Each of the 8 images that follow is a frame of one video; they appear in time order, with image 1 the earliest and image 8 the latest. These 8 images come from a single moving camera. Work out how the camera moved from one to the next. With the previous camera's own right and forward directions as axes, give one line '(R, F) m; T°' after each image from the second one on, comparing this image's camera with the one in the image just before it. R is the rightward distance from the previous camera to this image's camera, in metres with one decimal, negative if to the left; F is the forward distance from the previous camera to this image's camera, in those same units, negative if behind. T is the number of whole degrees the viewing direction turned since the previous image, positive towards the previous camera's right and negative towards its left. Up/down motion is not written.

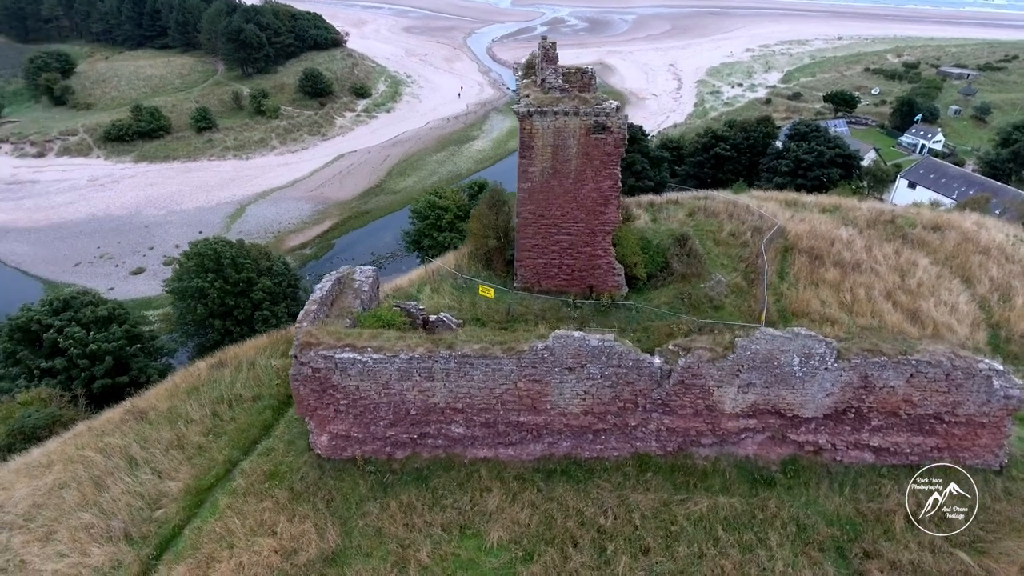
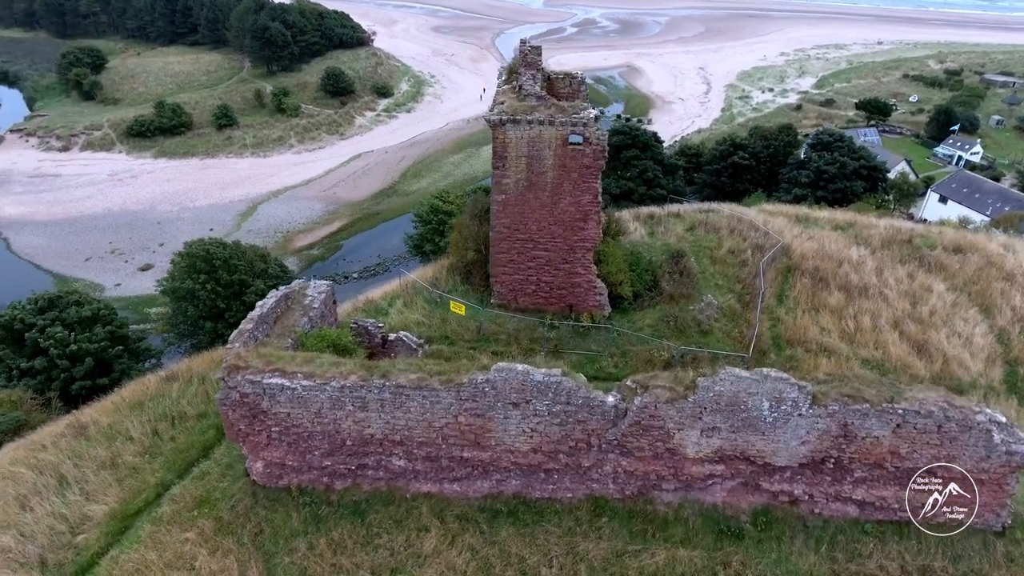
(+1.2, +0.8) m; -3°
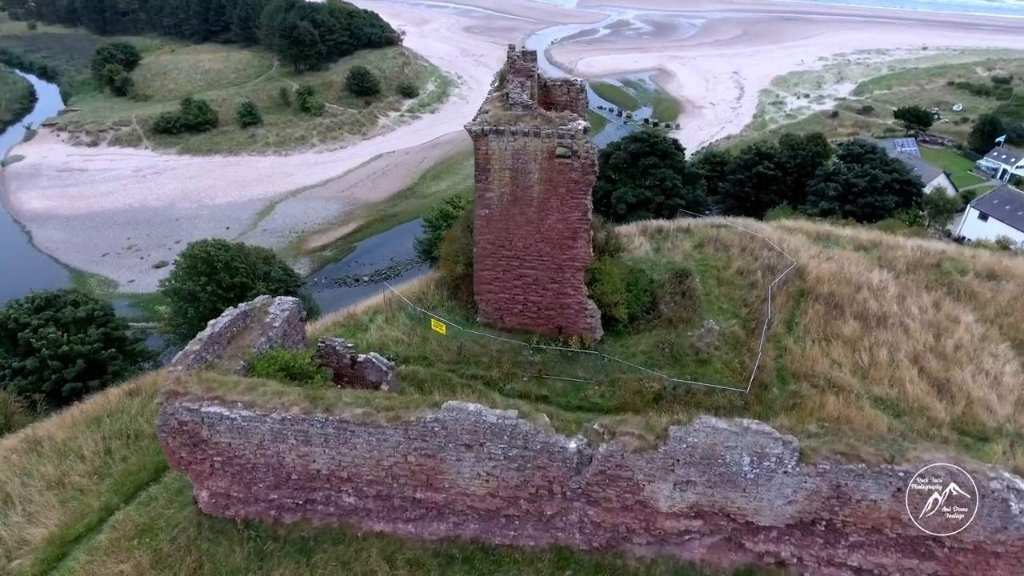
(+0.9, +0.8) m; -3°
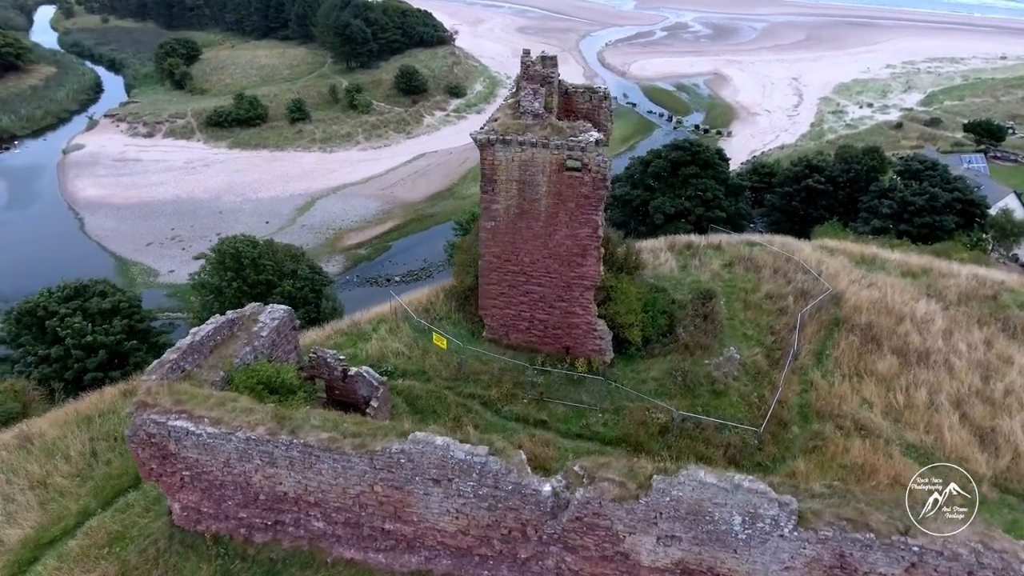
(+0.8, +0.6) m; -4°
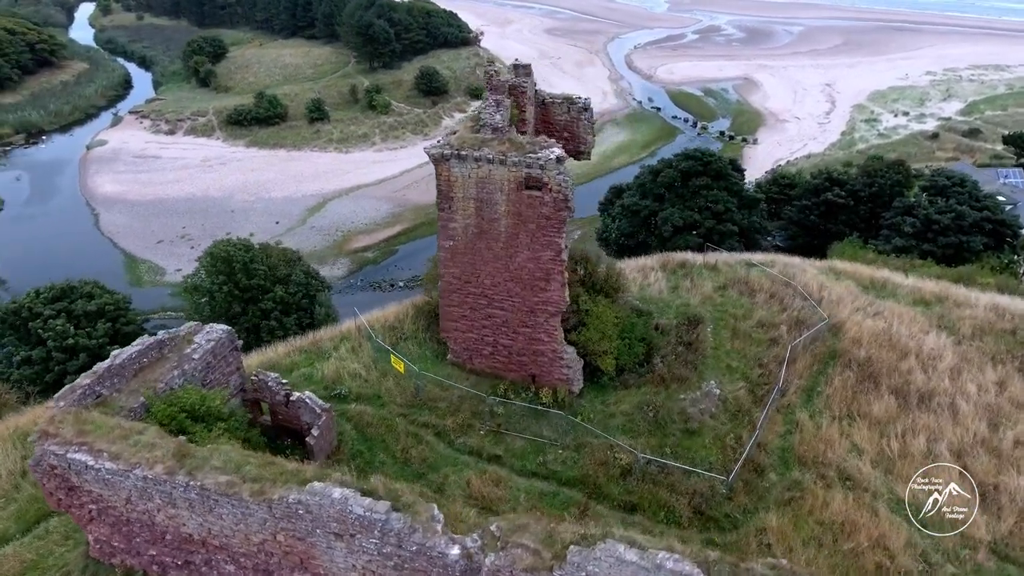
(+1.2, +0.7) m; -3°
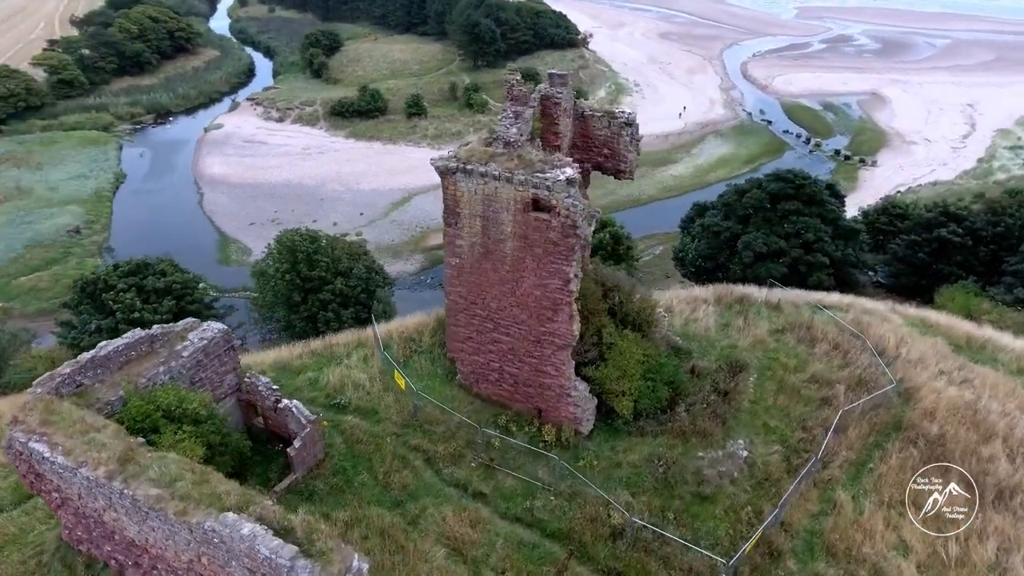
(+1.4, +0.9) m; -9°
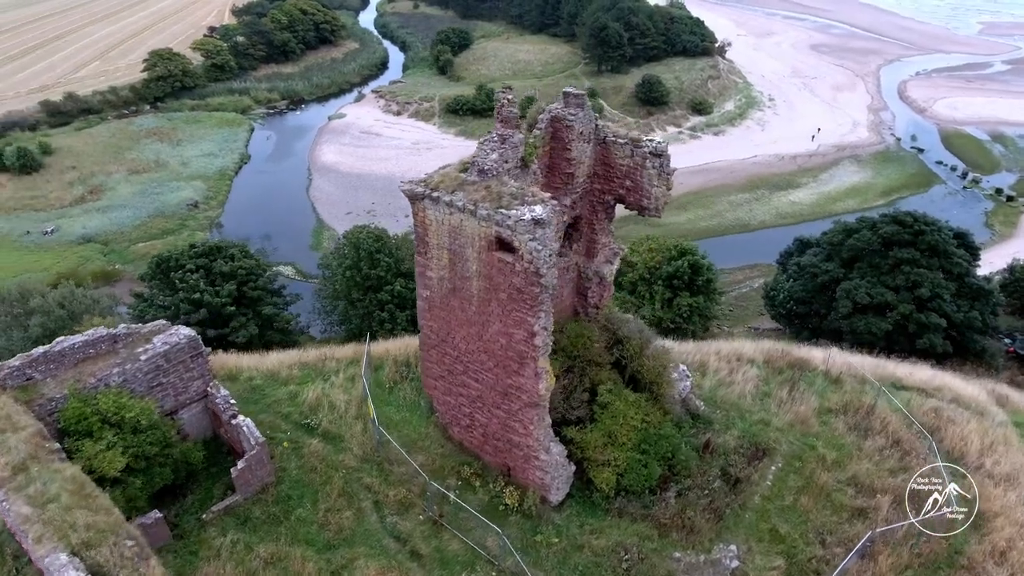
(+2.0, +1.3) m; -11°
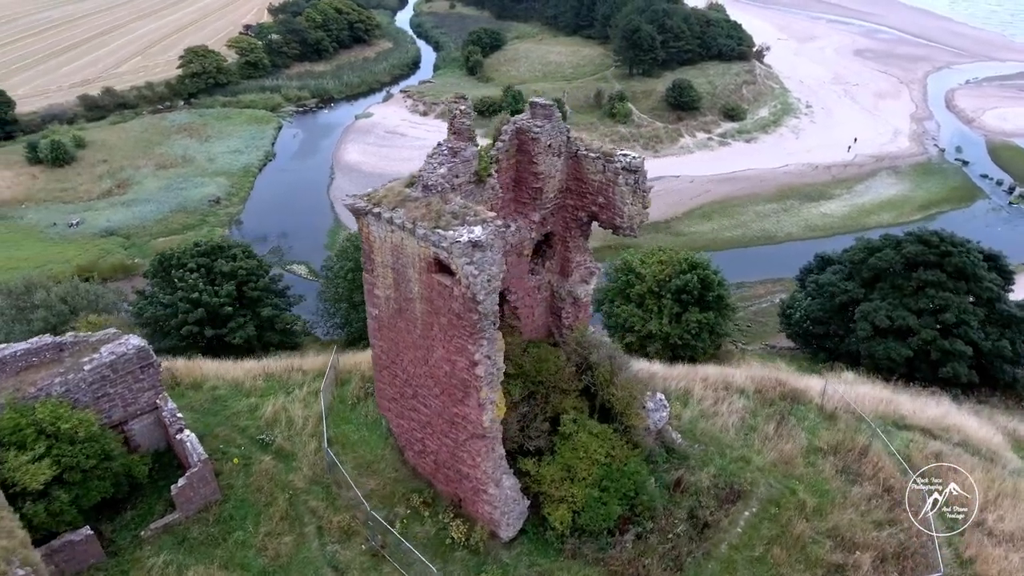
(+1.1, +0.6) m; -3°
